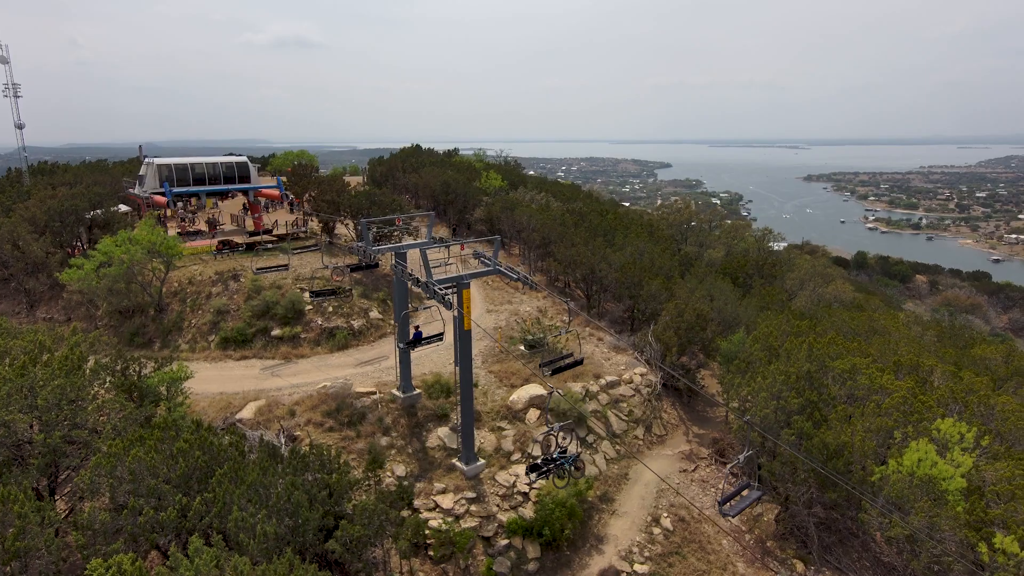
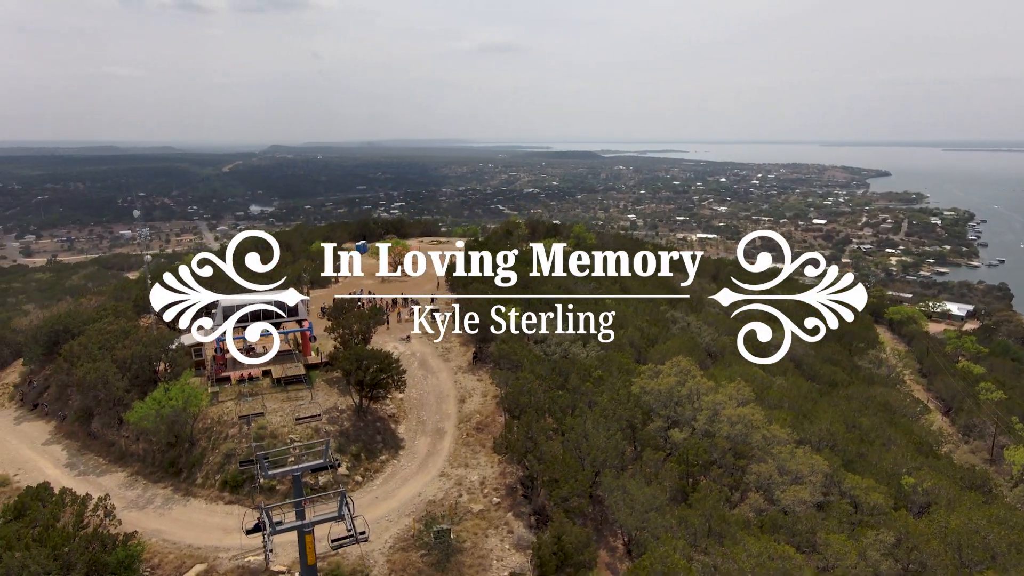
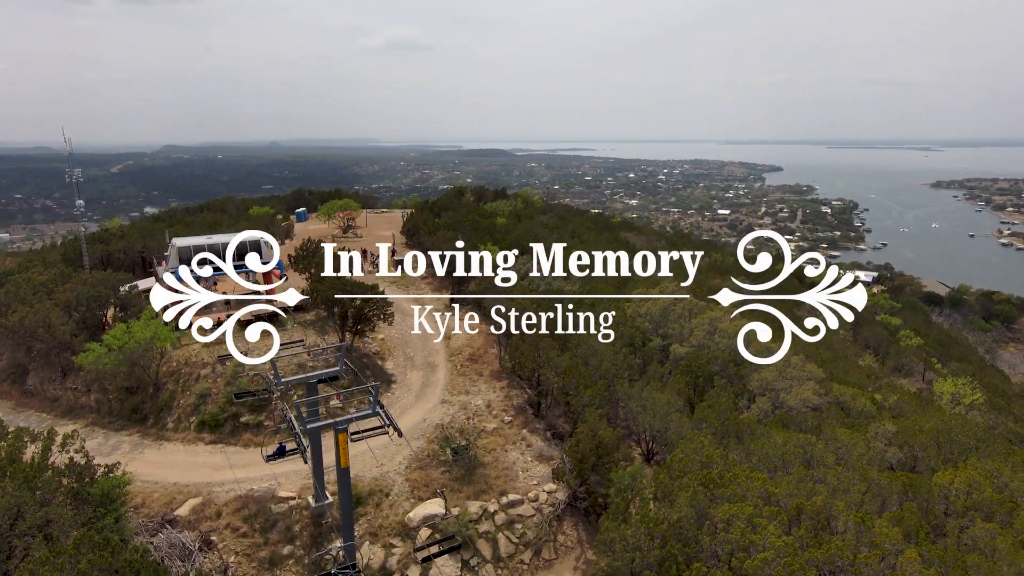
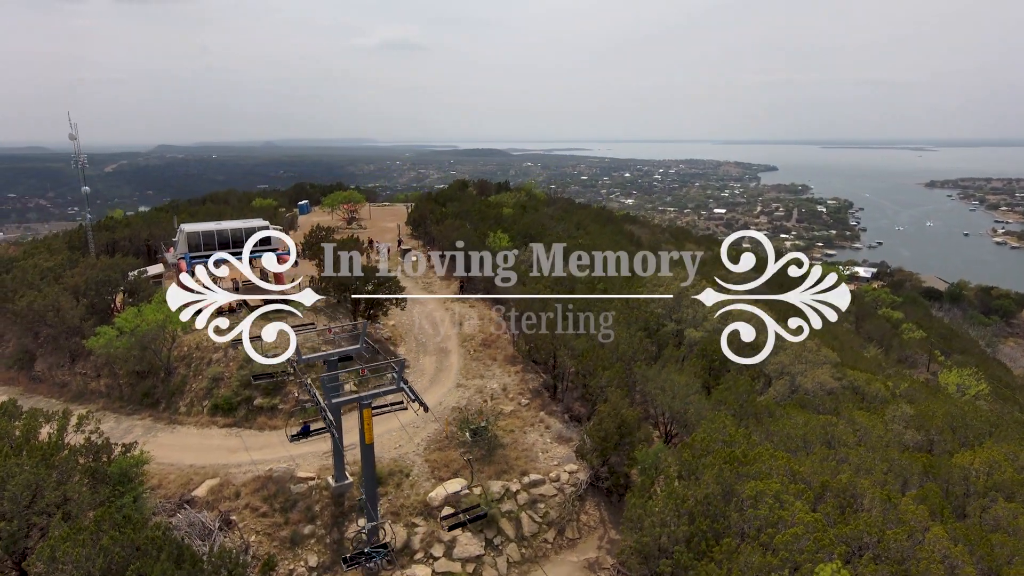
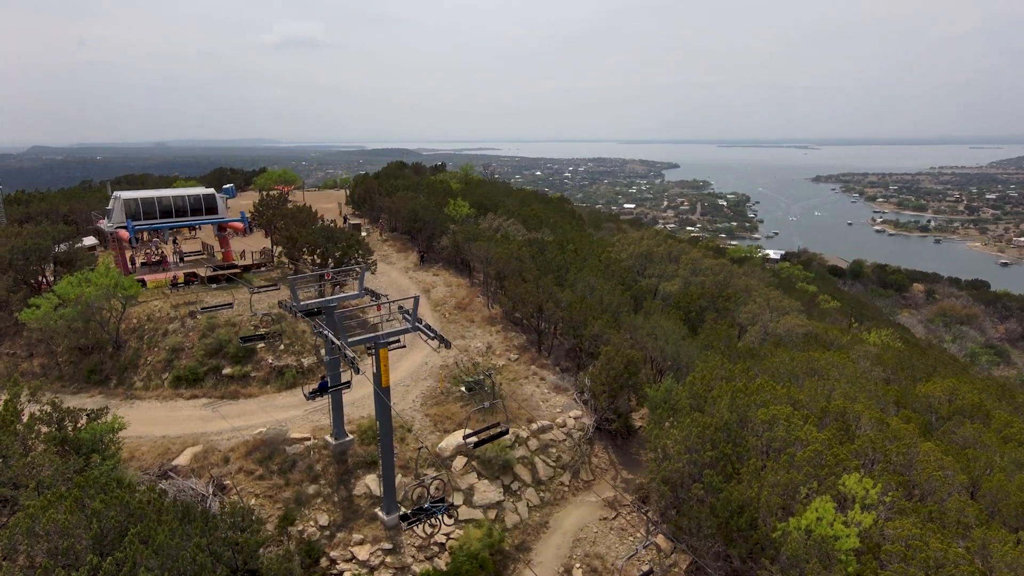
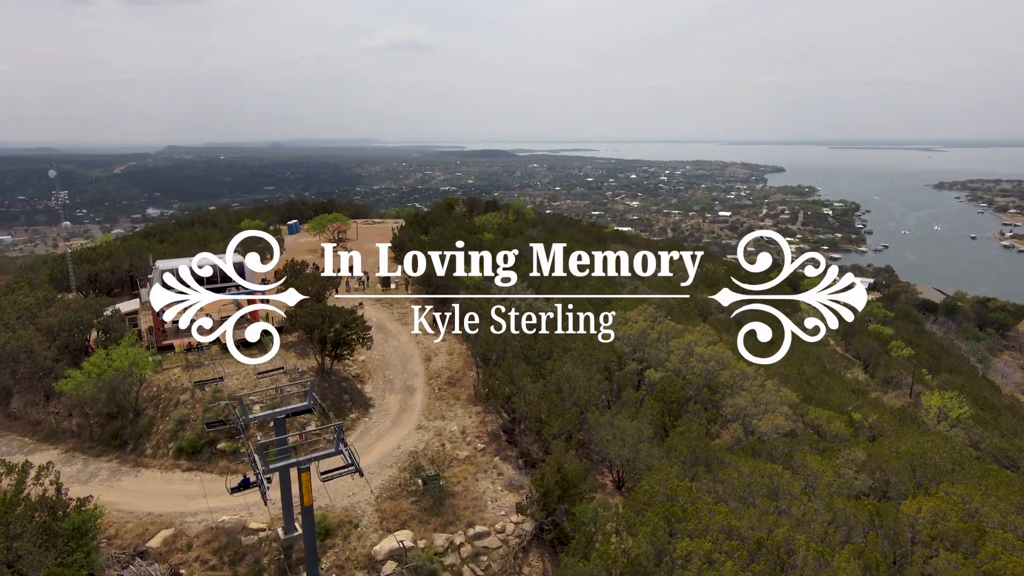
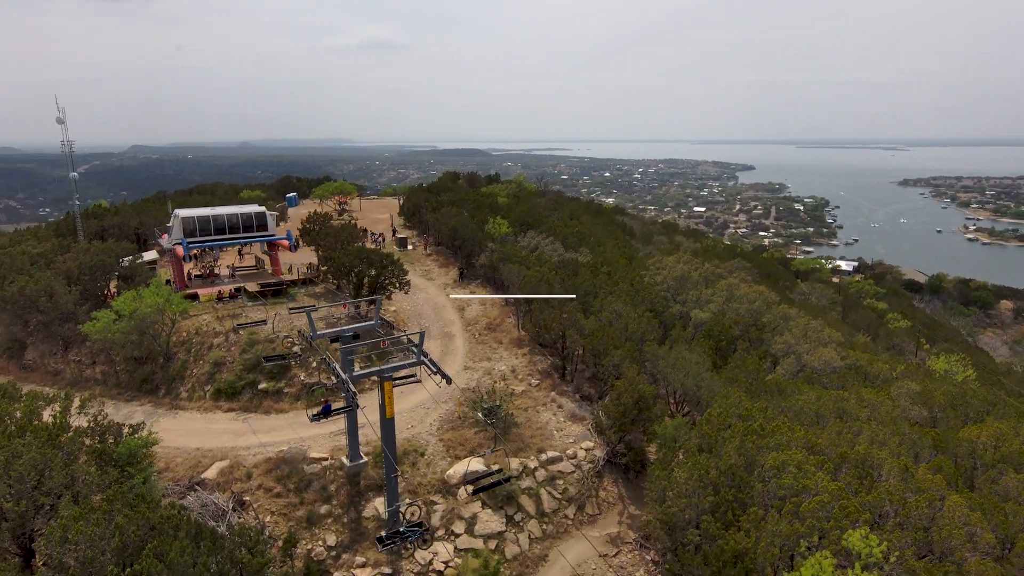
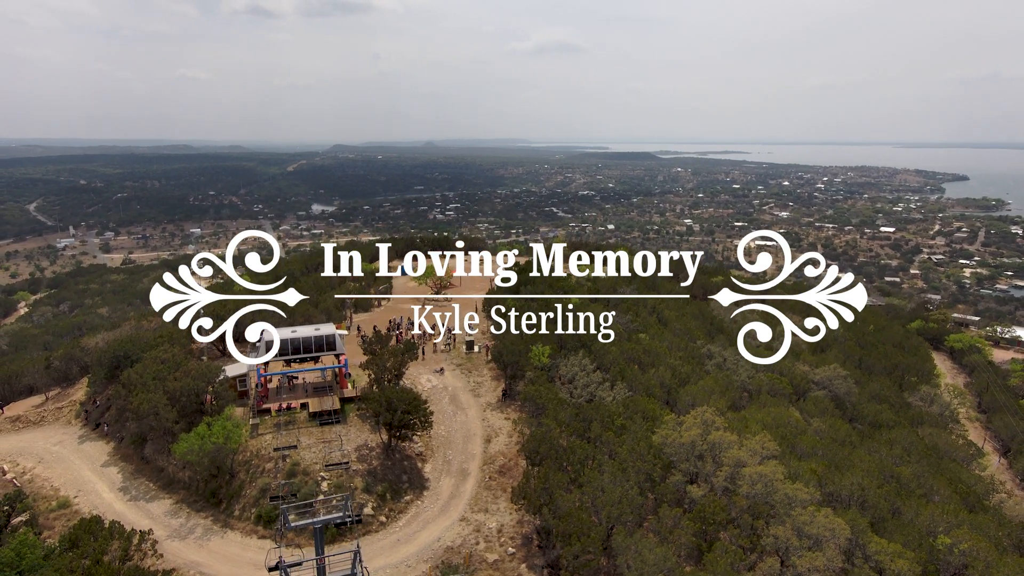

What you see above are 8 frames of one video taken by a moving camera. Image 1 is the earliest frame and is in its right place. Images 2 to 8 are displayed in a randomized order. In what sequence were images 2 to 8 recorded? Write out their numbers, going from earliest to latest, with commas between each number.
5, 7, 4, 3, 6, 2, 8
